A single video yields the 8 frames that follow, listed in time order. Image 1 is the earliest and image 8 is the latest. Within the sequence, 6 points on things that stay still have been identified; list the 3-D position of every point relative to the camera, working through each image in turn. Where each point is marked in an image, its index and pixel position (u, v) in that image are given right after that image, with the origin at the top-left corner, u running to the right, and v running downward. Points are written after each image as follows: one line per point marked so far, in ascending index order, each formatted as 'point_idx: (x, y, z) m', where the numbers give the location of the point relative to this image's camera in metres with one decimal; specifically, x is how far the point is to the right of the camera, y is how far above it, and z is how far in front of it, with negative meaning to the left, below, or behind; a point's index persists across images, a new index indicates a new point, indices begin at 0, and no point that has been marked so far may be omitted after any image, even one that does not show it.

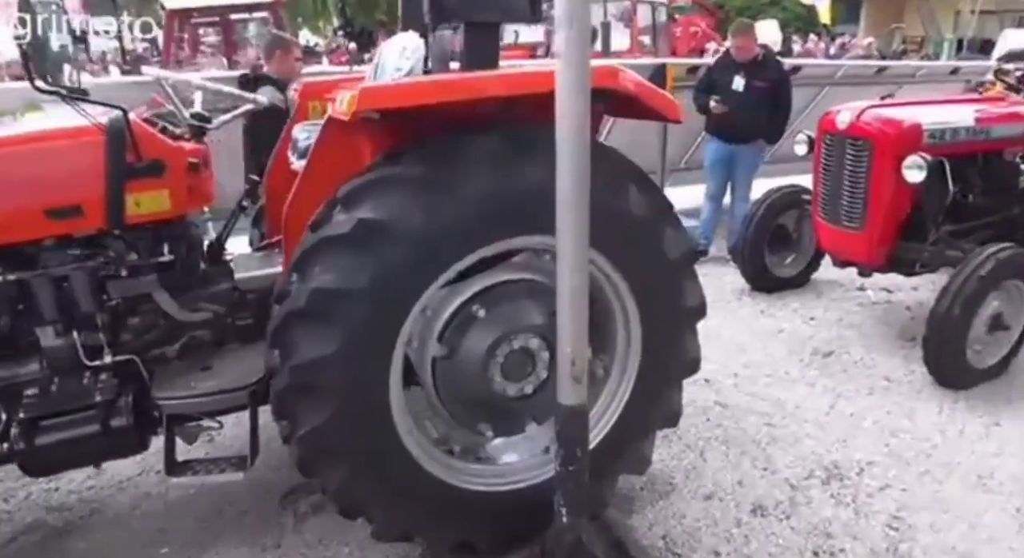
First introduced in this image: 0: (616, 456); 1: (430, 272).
0: (+0.3, -0.5, +1.8) m
1: (-0.2, 0.0, +1.5) m
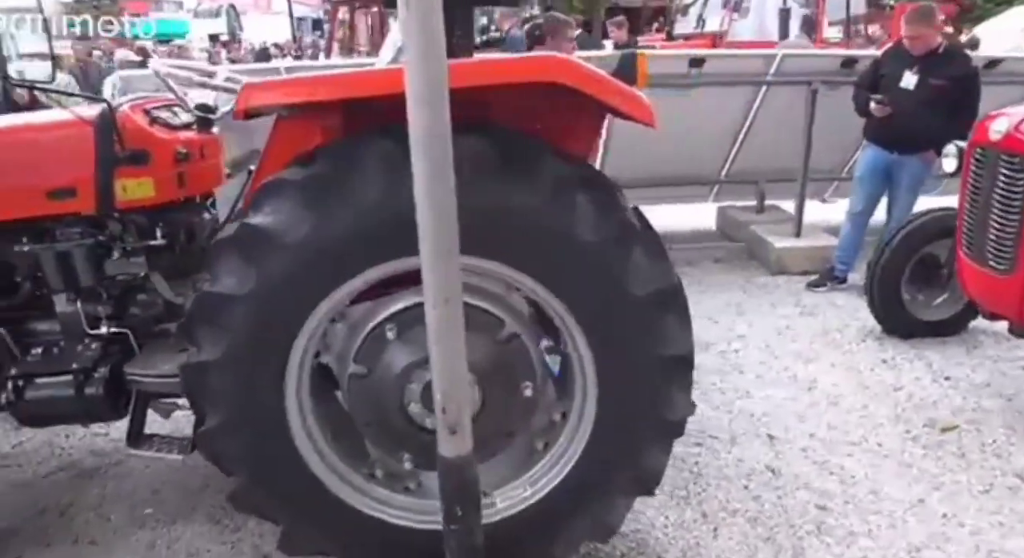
0: (+0.1, -0.5, +1.6) m
1: (-0.4, 0.0, +1.4) m
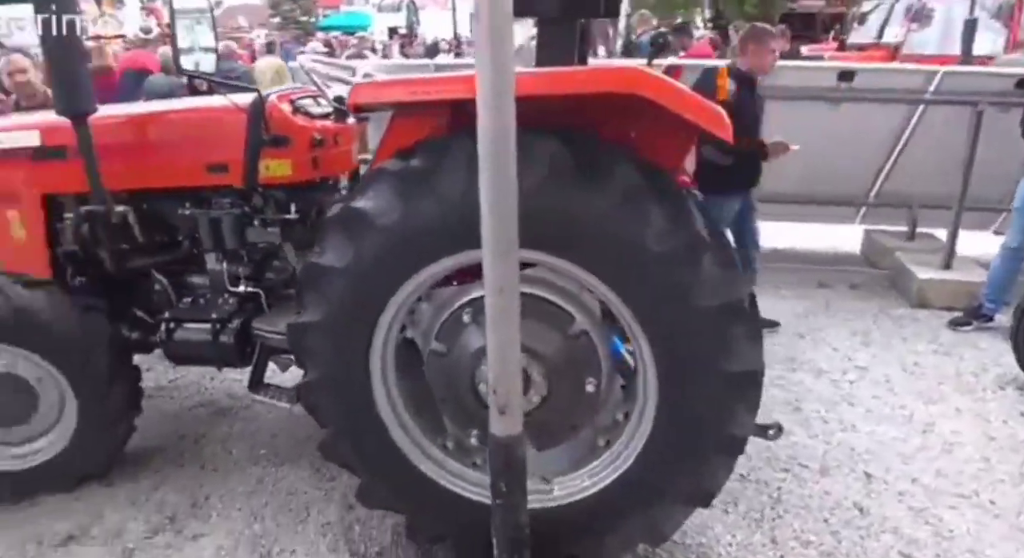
0: (+0.2, -0.6, +1.6) m
1: (-0.2, 0.0, +1.5) m
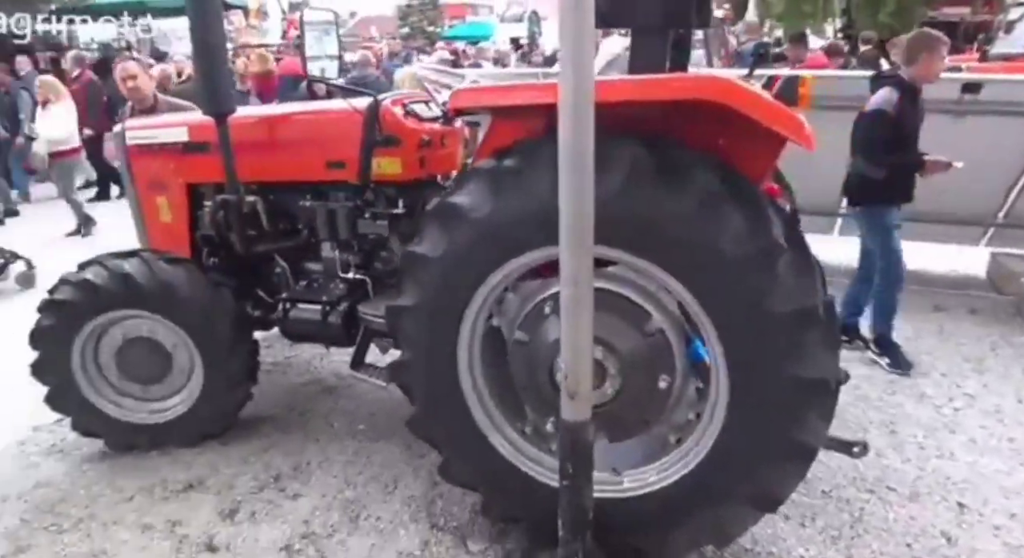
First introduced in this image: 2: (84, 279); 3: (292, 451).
0: (+0.4, -0.6, +1.7) m
1: (0.0, +0.1, +1.6) m
2: (-1.5, 0.0, +2.4) m
3: (-0.8, -0.6, +2.5) m
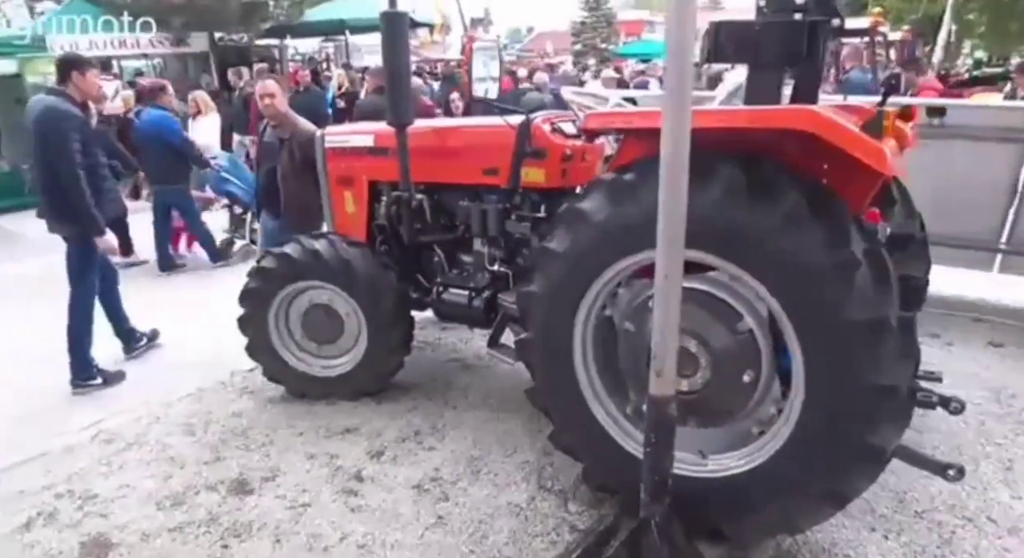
0: (+0.7, -0.6, +1.9) m
1: (+0.3, +0.1, +1.9) m
2: (-1.0, +0.1, +3.0) m
3: (-0.3, -0.6, +2.9) m
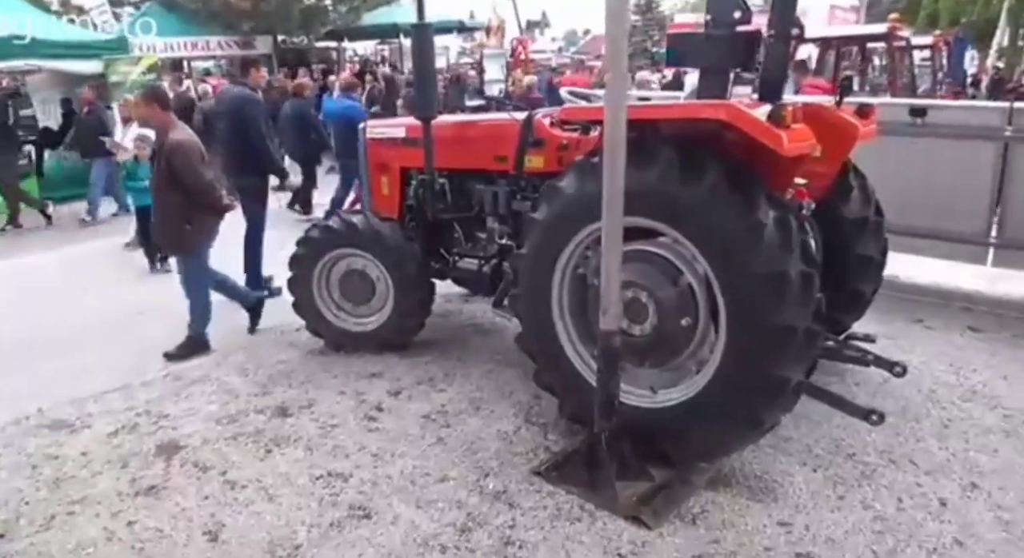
0: (+0.6, -0.5, +2.3) m
1: (+0.2, +0.2, +2.4) m
2: (-0.9, +0.3, +3.5) m
3: (-0.3, -0.4, +3.4) m
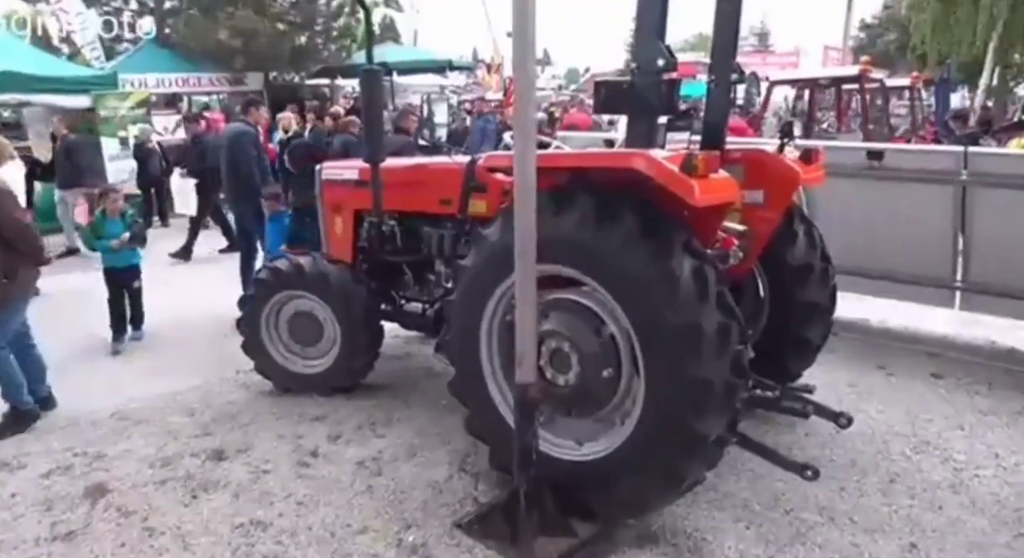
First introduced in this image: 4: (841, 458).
0: (+0.3, -0.6, +2.2) m
1: (0.0, 0.0, +2.3) m
2: (-1.2, +0.1, +3.5) m
3: (-0.6, -0.6, +3.3) m
4: (+1.4, -0.8, +2.9) m
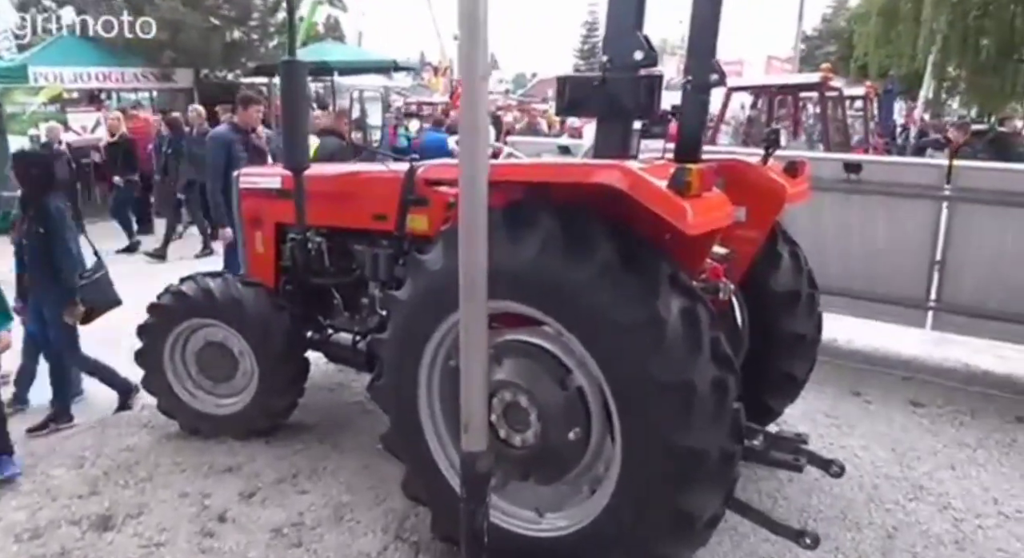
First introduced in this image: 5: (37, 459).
0: (+0.2, -0.7, +1.8) m
1: (-0.2, -0.1, +1.9) m
2: (-1.4, 0.0, +3.0) m
3: (-0.8, -0.7, +2.9) m
4: (+1.2, -0.9, +2.6) m
5: (-2.1, -0.8, +3.1) m
